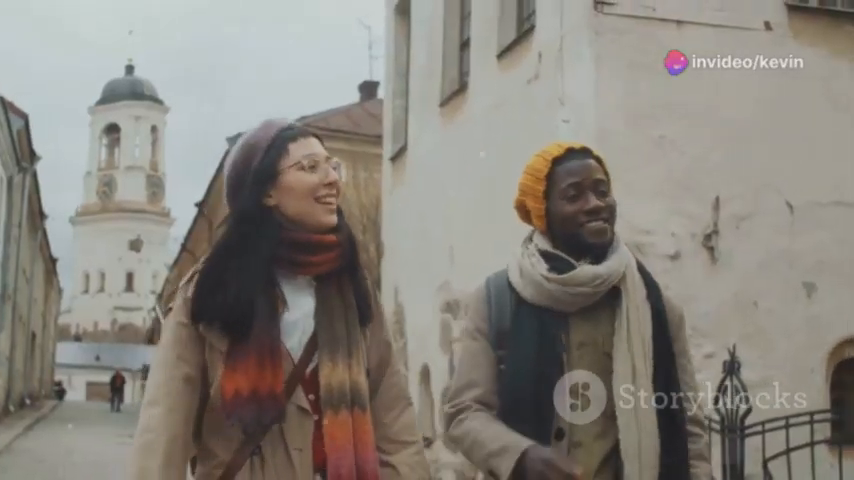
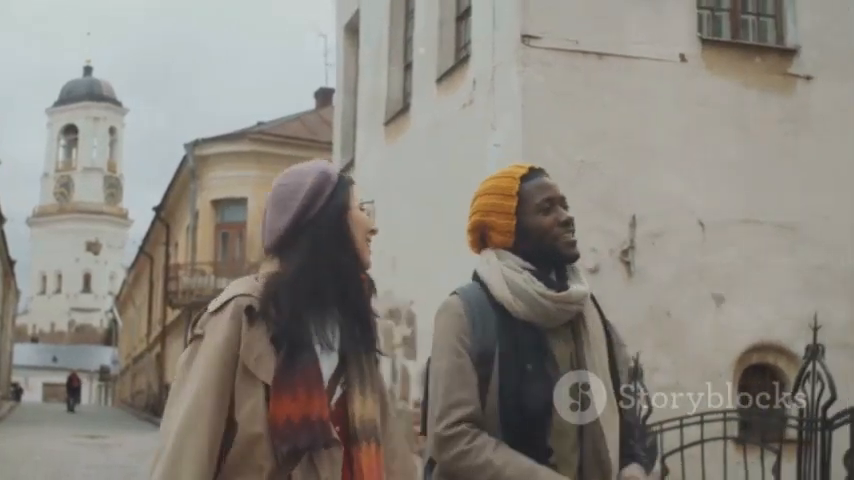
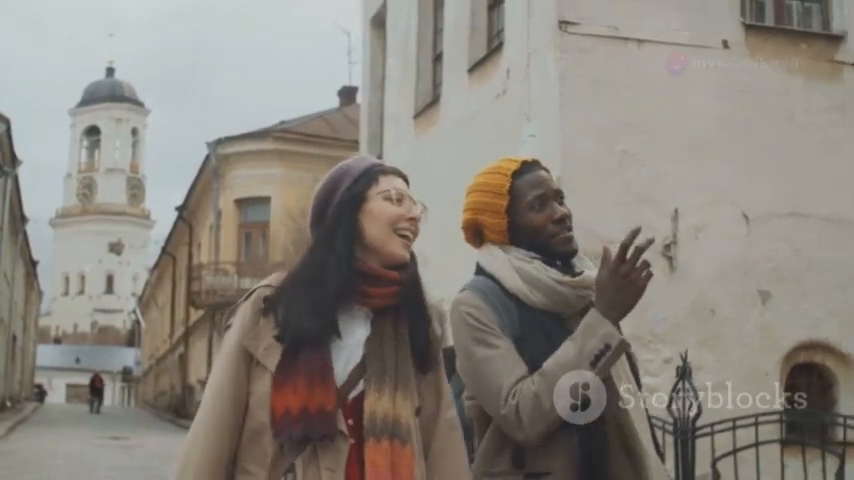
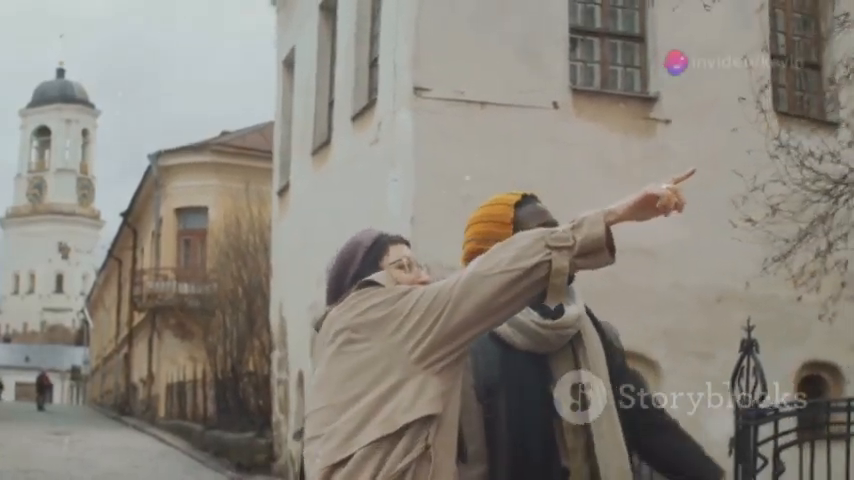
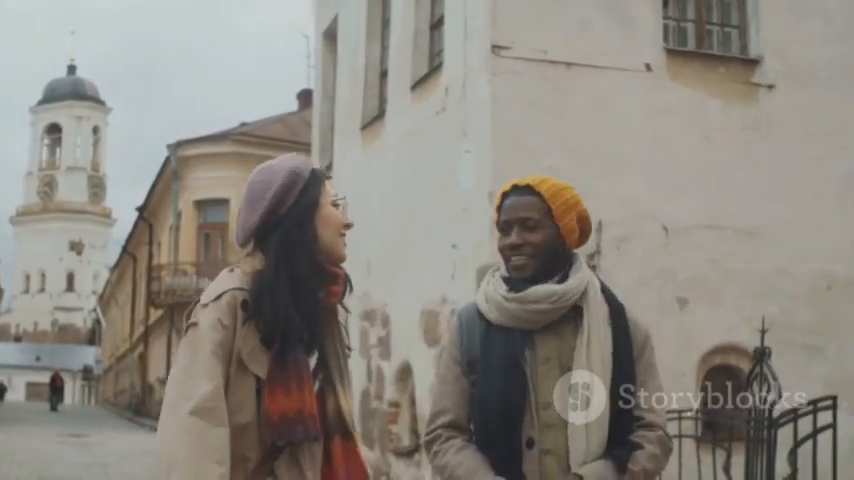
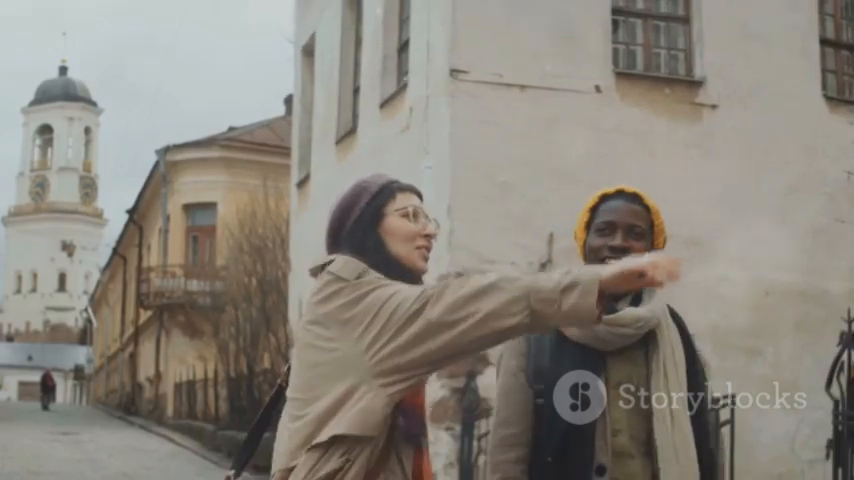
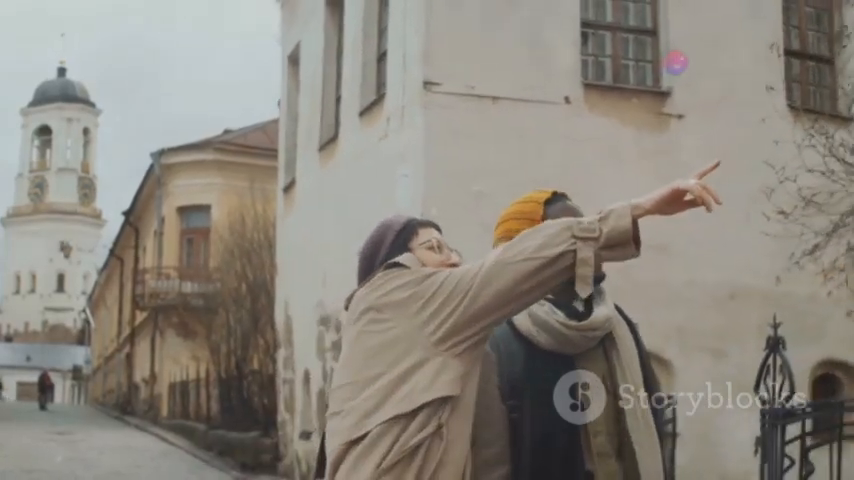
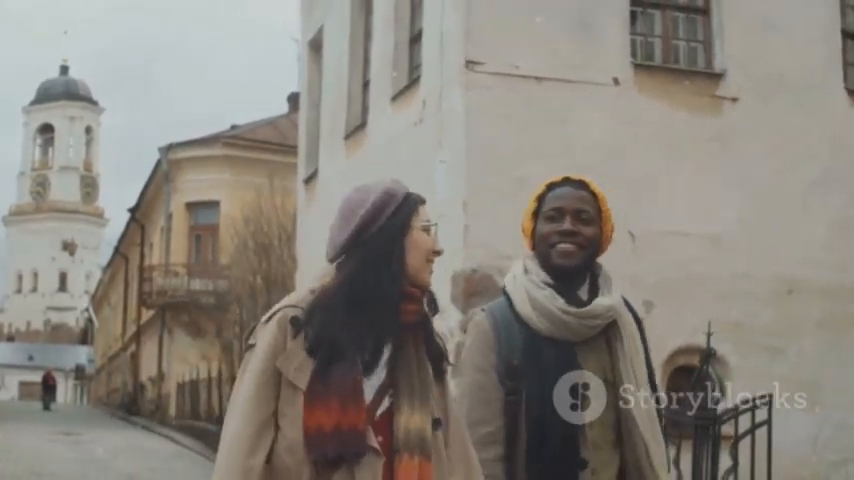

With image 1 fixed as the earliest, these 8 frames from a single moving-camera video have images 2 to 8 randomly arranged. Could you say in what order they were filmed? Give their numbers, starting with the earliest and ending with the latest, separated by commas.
3, 2, 5, 8, 6, 7, 4
